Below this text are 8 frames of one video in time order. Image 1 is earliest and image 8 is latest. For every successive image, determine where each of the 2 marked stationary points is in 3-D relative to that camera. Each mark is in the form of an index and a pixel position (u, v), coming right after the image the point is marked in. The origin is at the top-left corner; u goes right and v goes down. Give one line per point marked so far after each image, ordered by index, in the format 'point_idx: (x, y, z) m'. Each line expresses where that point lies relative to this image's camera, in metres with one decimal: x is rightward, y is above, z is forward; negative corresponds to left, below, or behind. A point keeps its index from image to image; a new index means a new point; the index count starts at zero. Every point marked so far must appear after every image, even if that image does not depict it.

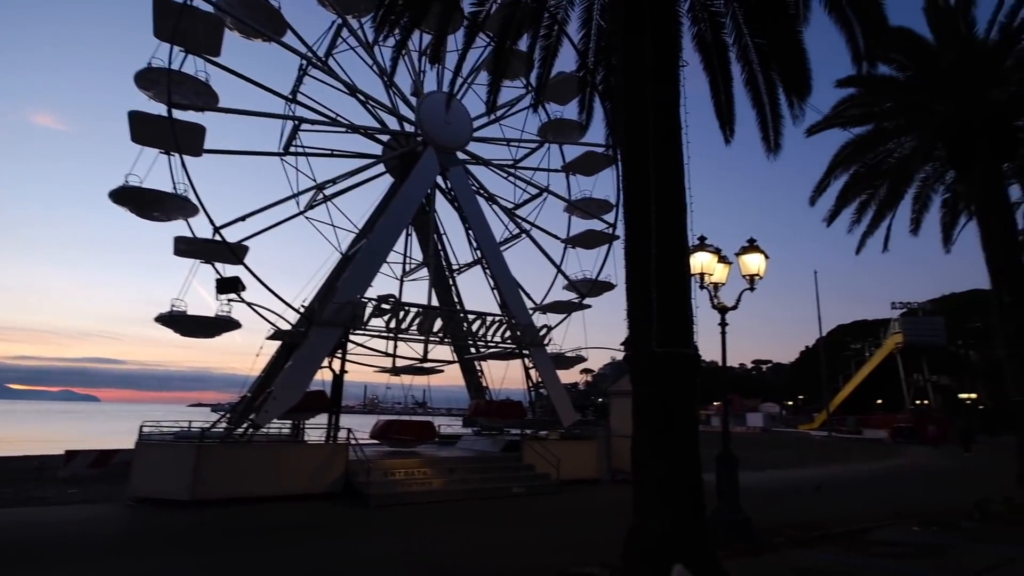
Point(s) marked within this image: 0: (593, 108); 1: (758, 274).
0: (+1.9, +4.3, +13.2) m
1: (+5.0, +0.3, +11.3) m
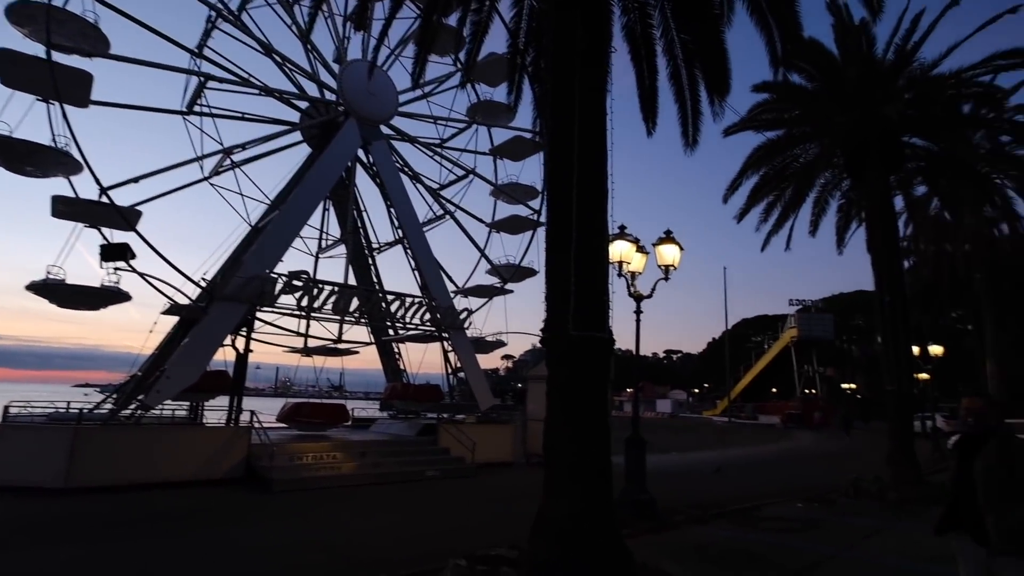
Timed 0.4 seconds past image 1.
0: (+0.2, +4.6, +13.1) m
1: (+3.4, +0.5, +11.7) m
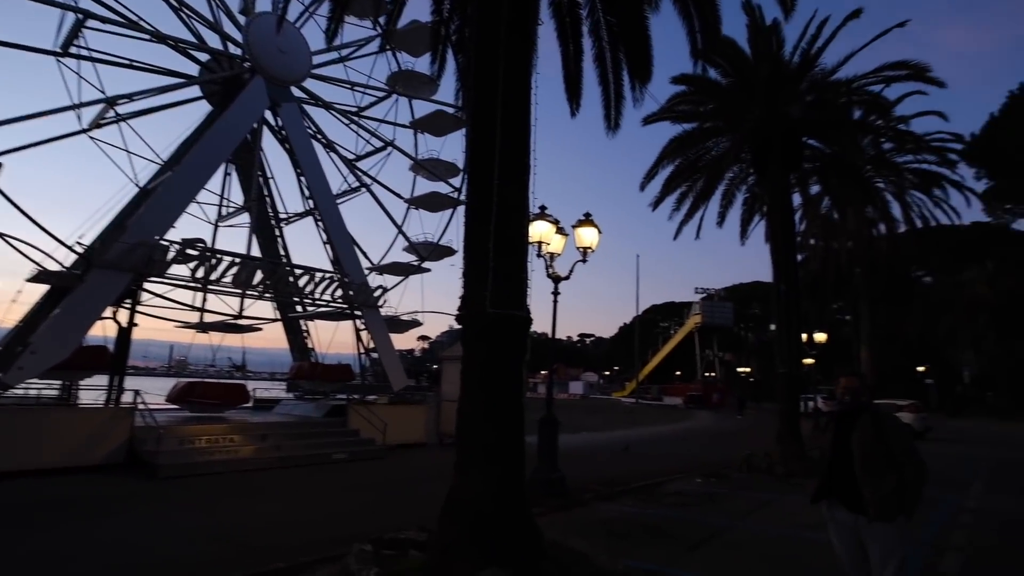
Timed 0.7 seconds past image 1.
0: (-1.5, +5.1, +12.6) m
1: (+1.7, +0.9, +11.8) m
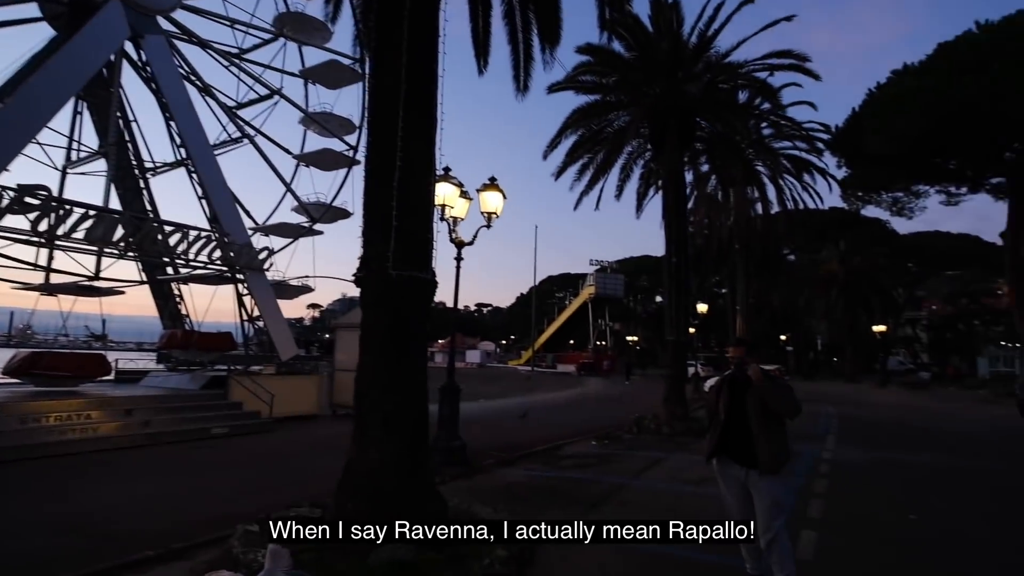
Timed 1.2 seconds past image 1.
0: (-3.5, +5.9, +11.5) m
1: (-0.4, +1.6, +11.6) m
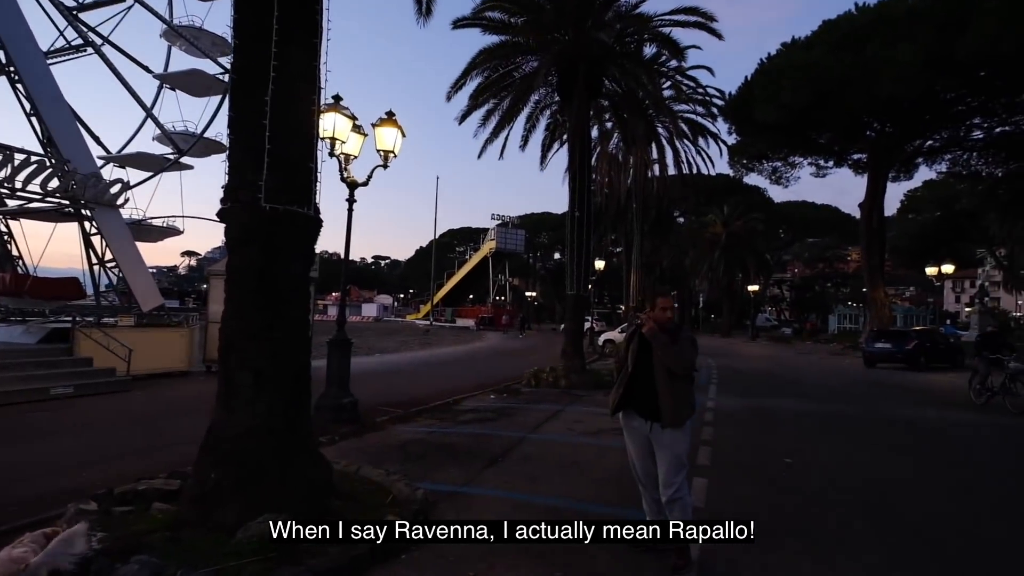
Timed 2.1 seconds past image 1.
0: (-5.2, +7.0, +9.7) m
1: (-2.3, +2.6, +10.6) m
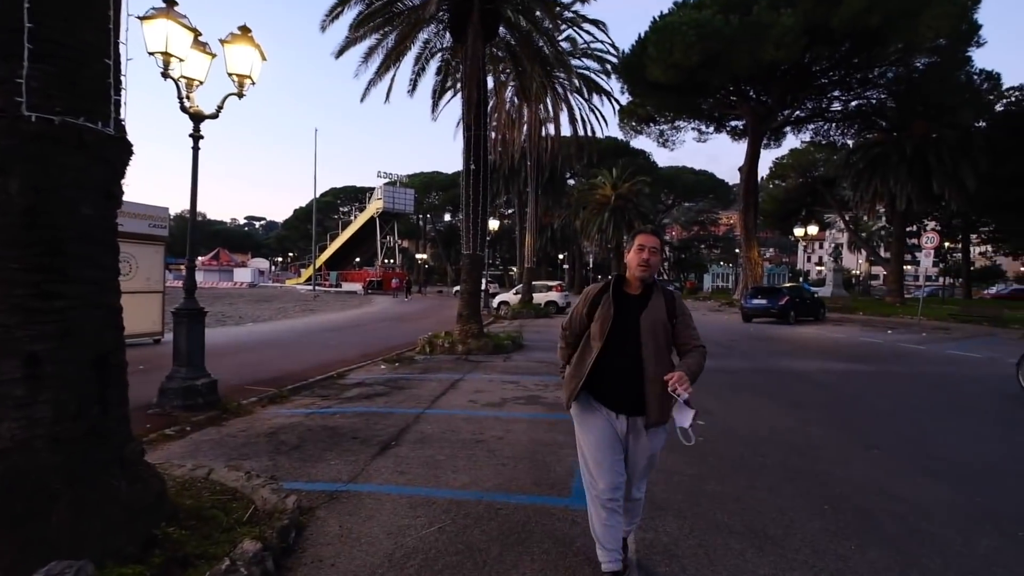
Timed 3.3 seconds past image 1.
0: (-6.7, +7.5, +6.9) m
1: (-4.0, +3.2, +8.6) m
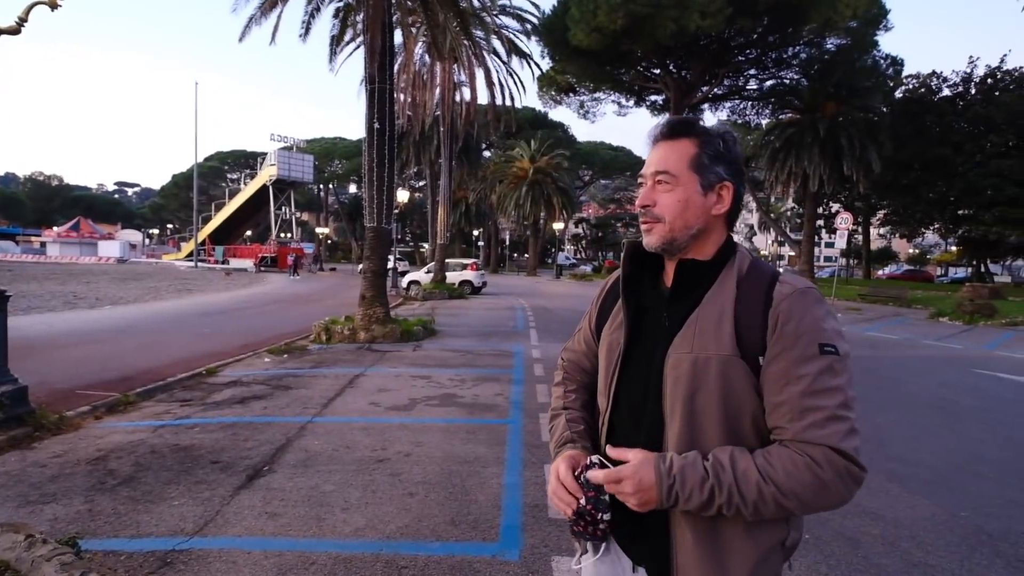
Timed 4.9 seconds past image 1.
0: (-7.5, +7.7, +4.0) m
1: (-5.1, +3.5, +6.3) m
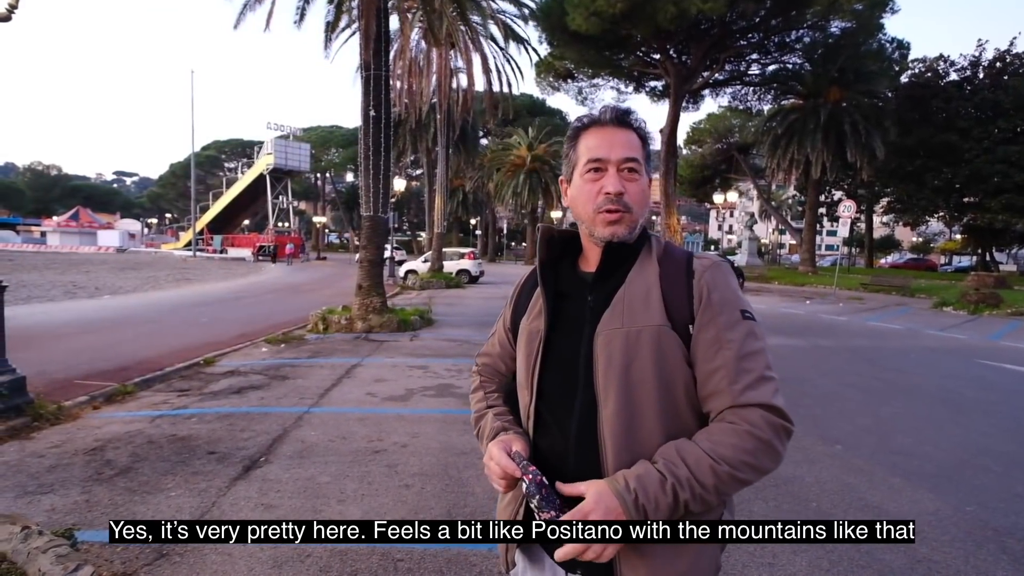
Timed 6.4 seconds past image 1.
0: (-7.5, +7.7, +3.8) m
1: (-5.1, +3.6, +6.2) m
